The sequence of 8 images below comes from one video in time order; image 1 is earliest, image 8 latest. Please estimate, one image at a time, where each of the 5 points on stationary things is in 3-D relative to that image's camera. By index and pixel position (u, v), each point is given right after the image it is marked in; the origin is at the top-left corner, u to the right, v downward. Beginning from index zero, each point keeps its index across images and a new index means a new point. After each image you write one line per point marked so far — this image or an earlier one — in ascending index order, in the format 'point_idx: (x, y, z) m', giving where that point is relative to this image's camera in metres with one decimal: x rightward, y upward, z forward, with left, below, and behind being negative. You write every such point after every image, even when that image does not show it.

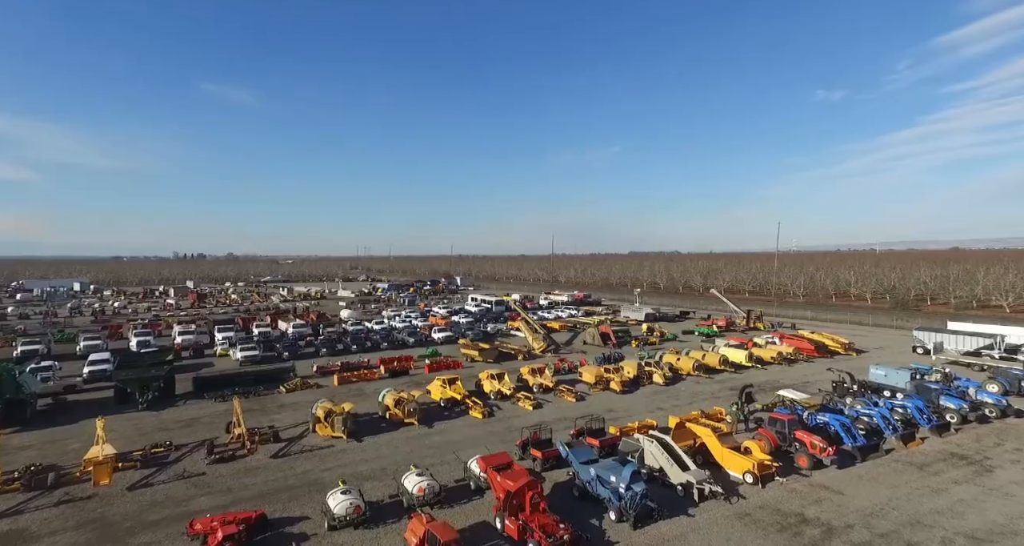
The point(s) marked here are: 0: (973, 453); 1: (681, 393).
0: (+11.0, -4.3, +13.1) m
1: (+5.7, -4.1, +18.8) m
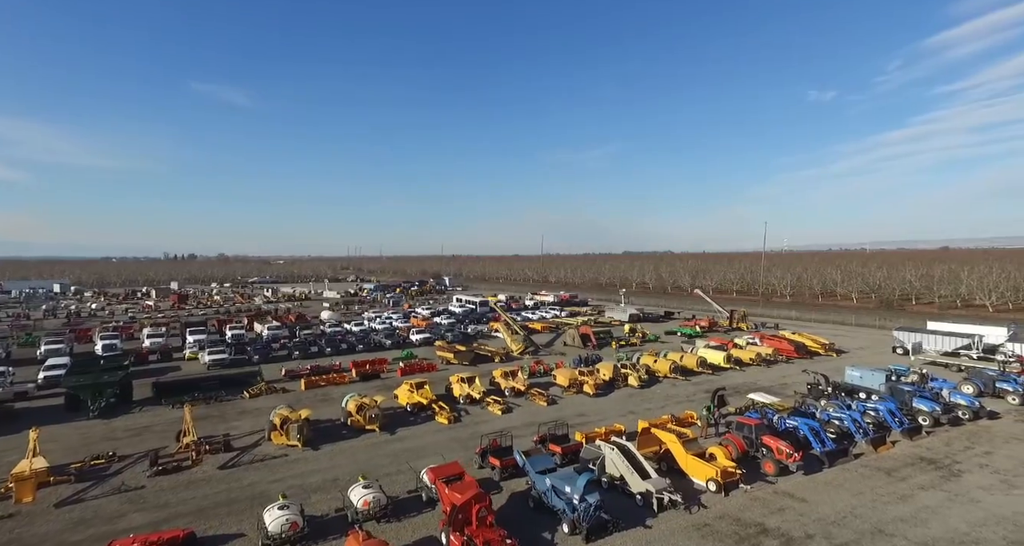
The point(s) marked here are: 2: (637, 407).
0: (+10.1, -4.3, +13.0) m
1: (+4.8, -4.2, +18.5) m
2: (+3.9, -4.2, +17.3) m
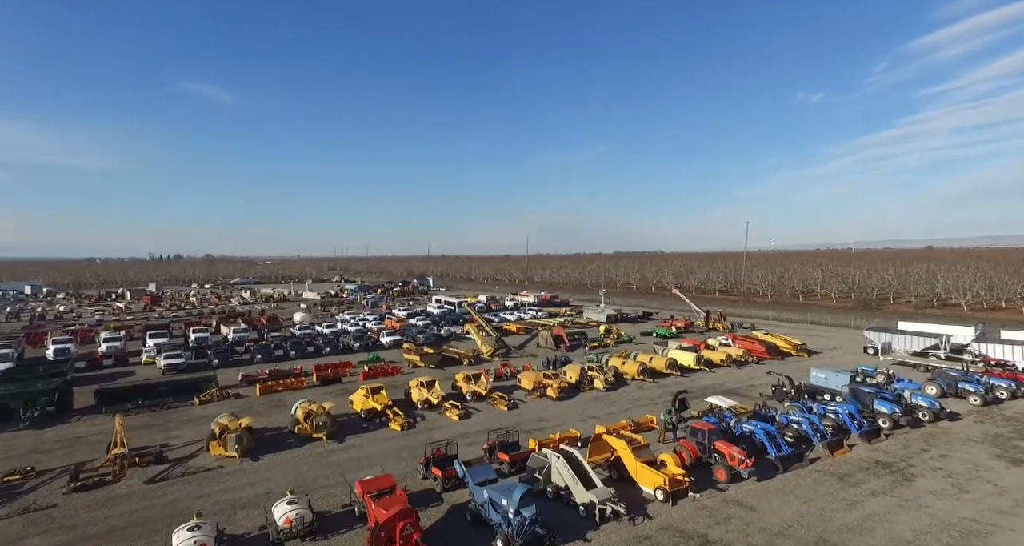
0: (+9.0, -4.4, +12.9) m
1: (+3.5, -4.2, +18.3) m
2: (+2.7, -4.3, +17.1) m
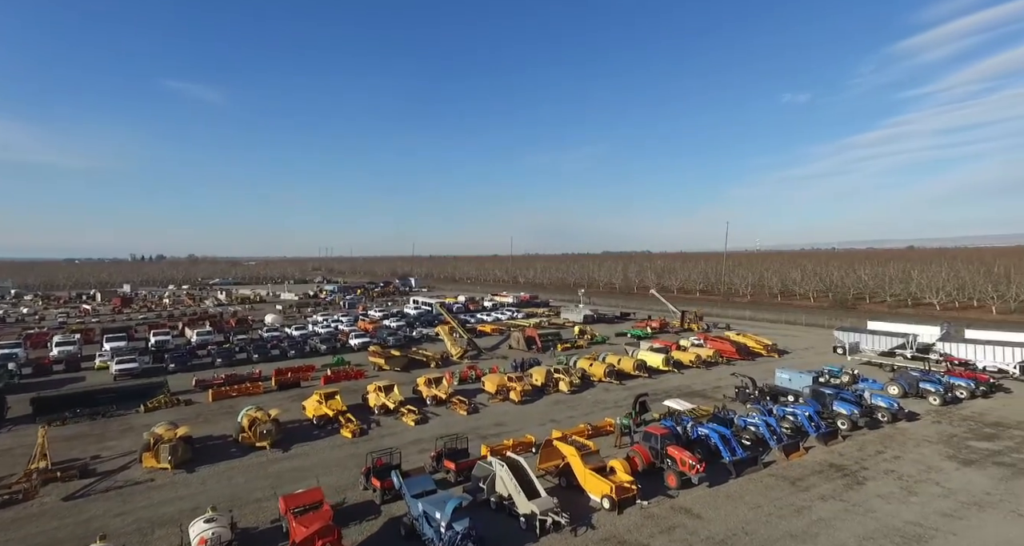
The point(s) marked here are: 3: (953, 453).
0: (+7.9, -4.4, +12.8) m
1: (+2.3, -4.3, +18.0) m
2: (+1.5, -4.3, +16.8) m
3: (+10.9, -4.5, +13.7) m
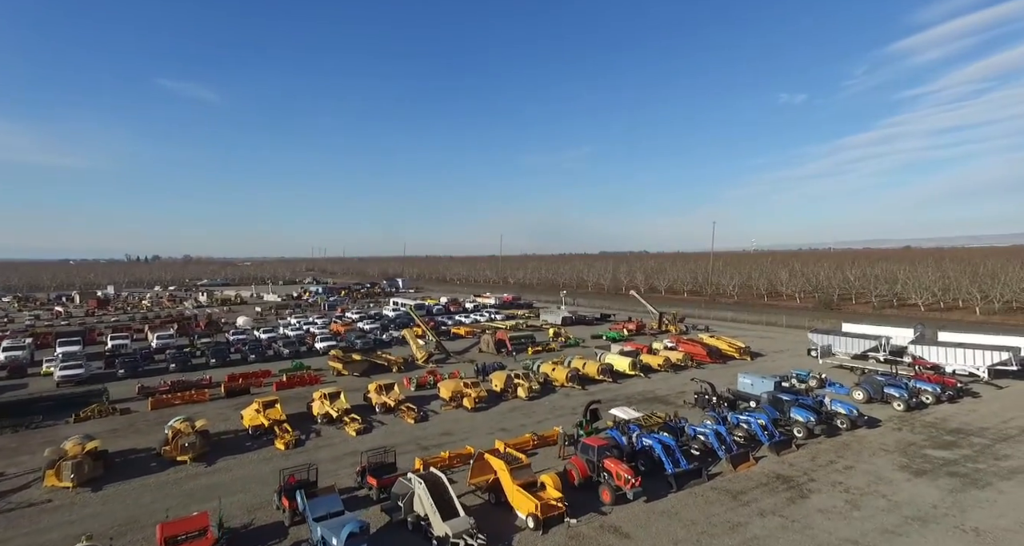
0: (+6.4, -4.5, +12.3) m
1: (+0.8, -4.4, +17.5) m
2: (0.0, -4.4, +16.3) m
3: (+9.5, -4.6, +13.2) m
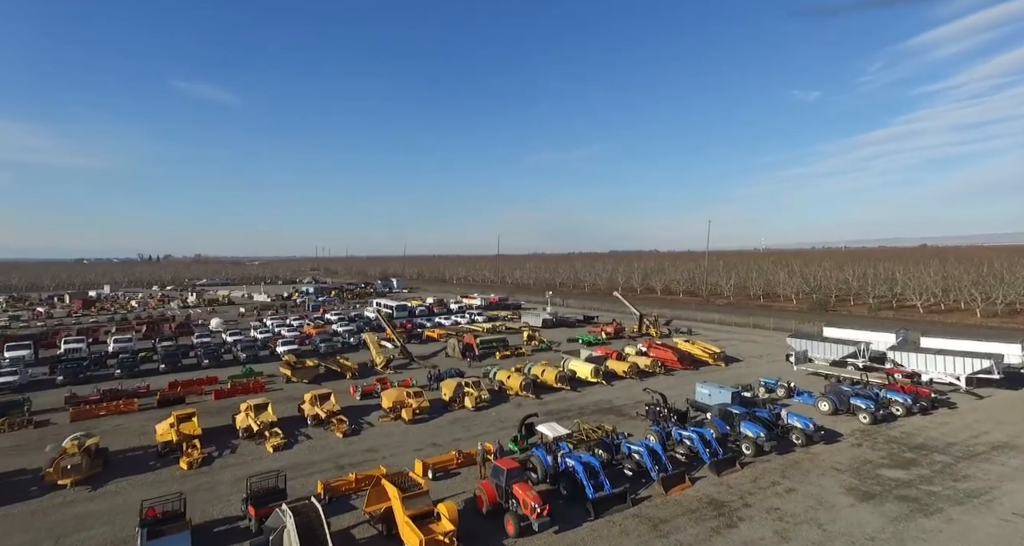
0: (+4.6, -4.7, +11.4) m
1: (-1.0, -4.5, +16.6) m
2: (-1.8, -4.6, +15.4) m
3: (+7.7, -4.7, +12.3) m
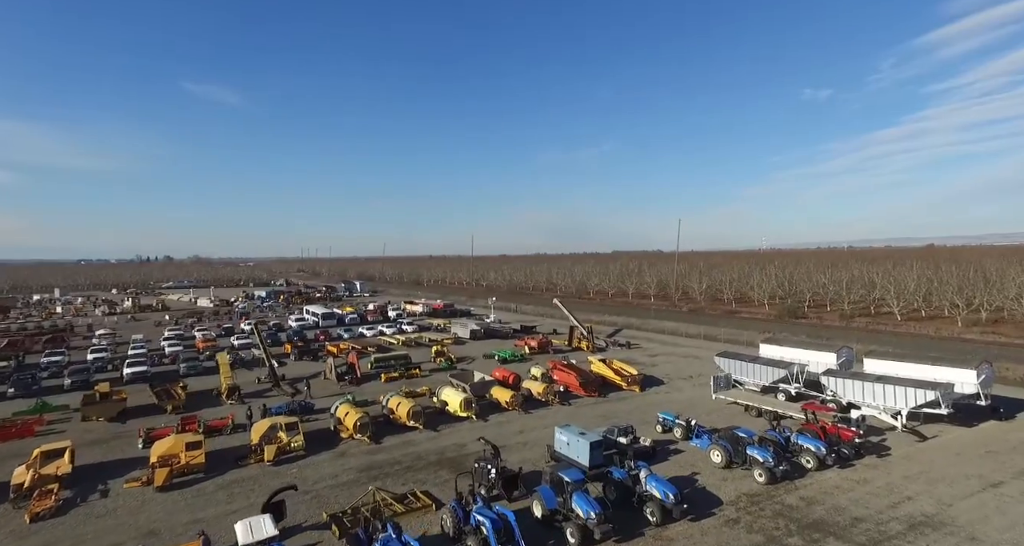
0: (-0.3, -5.1, +7.6) m
1: (-5.9, -4.9, +12.8) m
2: (-6.7, -5.0, +11.5) m
3: (+2.8, -5.1, +8.5) m
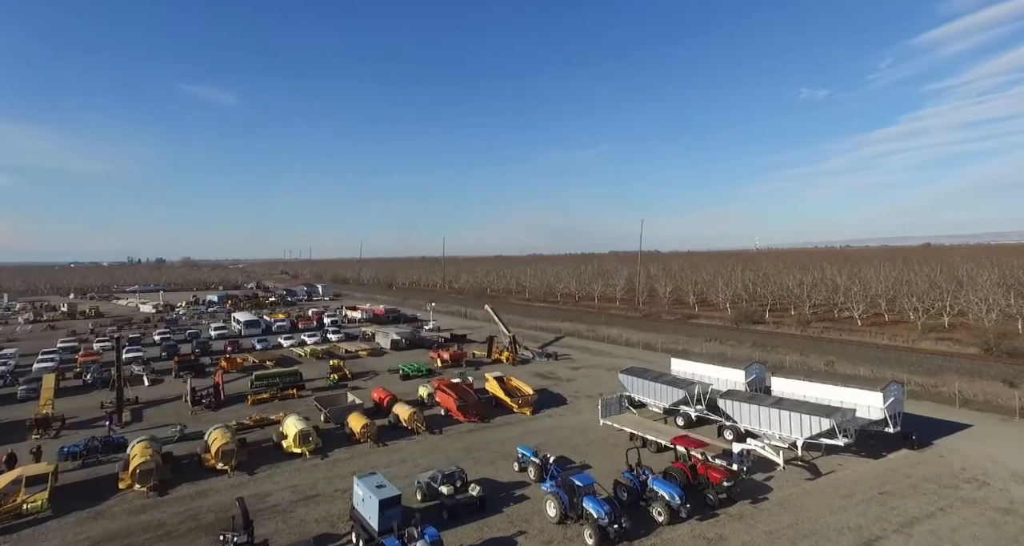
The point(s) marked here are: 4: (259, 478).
0: (-4.7, -5.5, +5.1) m
1: (-10.5, -5.3, +10.1) m
2: (-11.2, -5.4, +8.9) m
3: (-1.7, -5.5, +6.1) m
4: (-6.7, -5.4, +14.4) m
